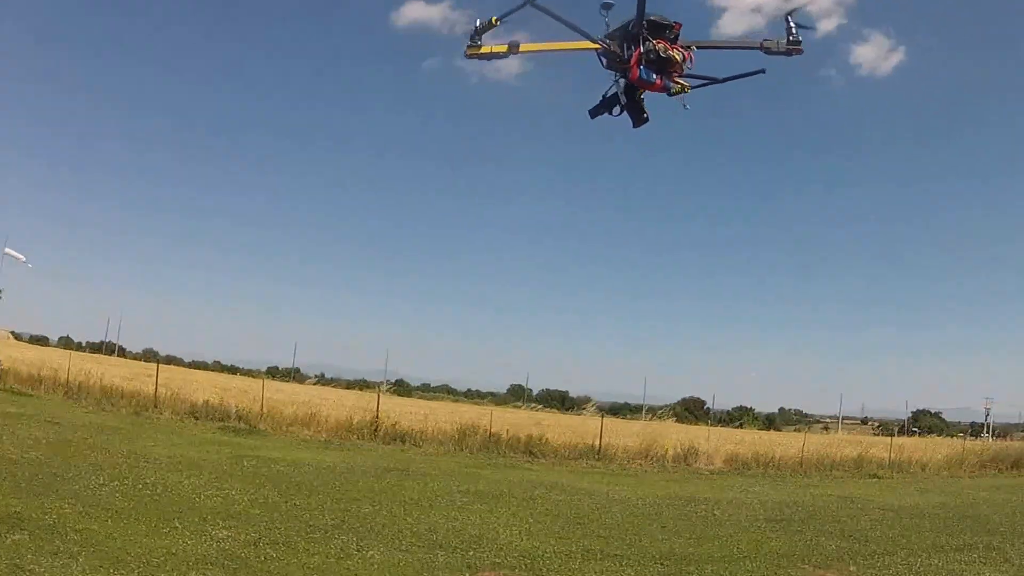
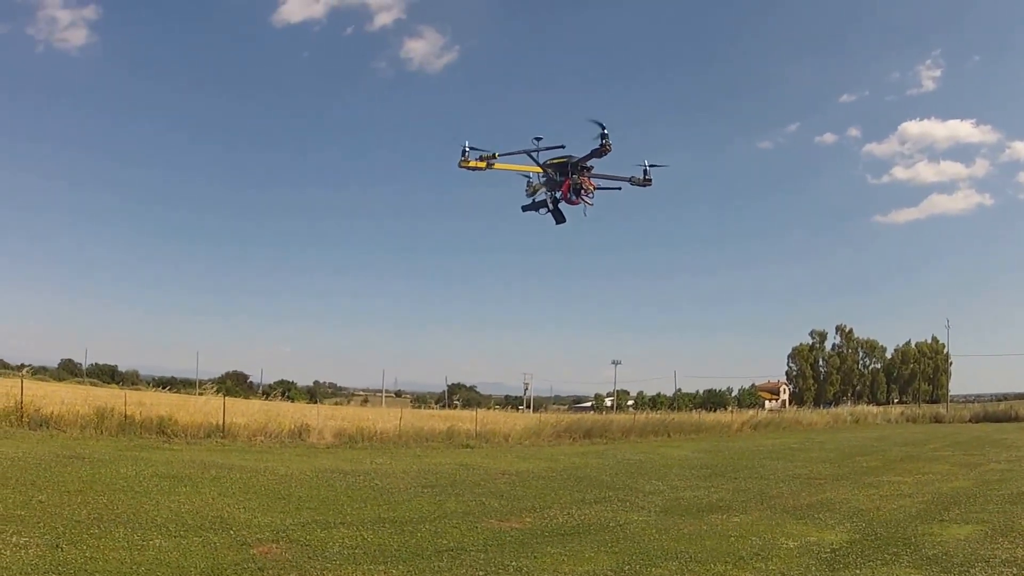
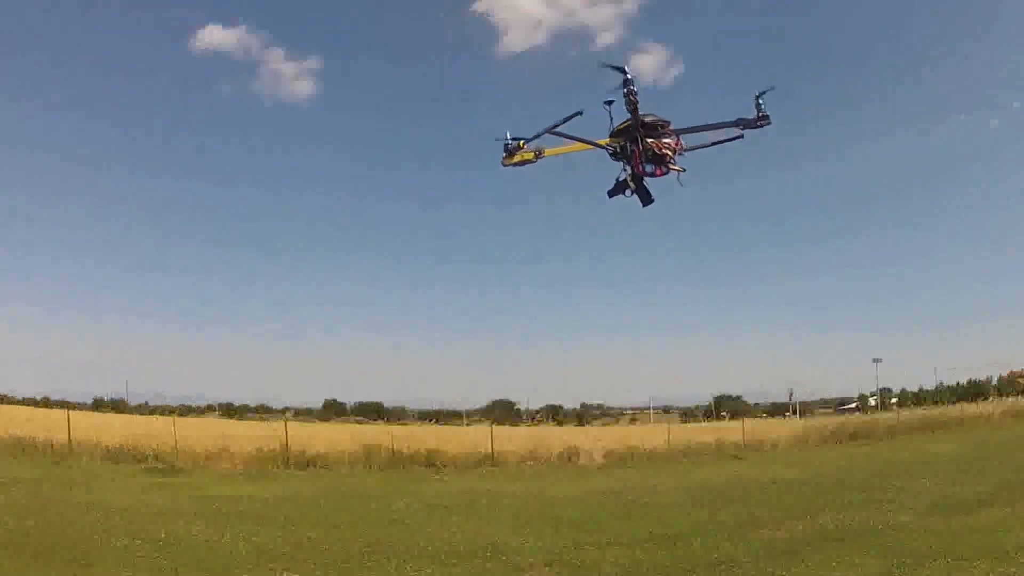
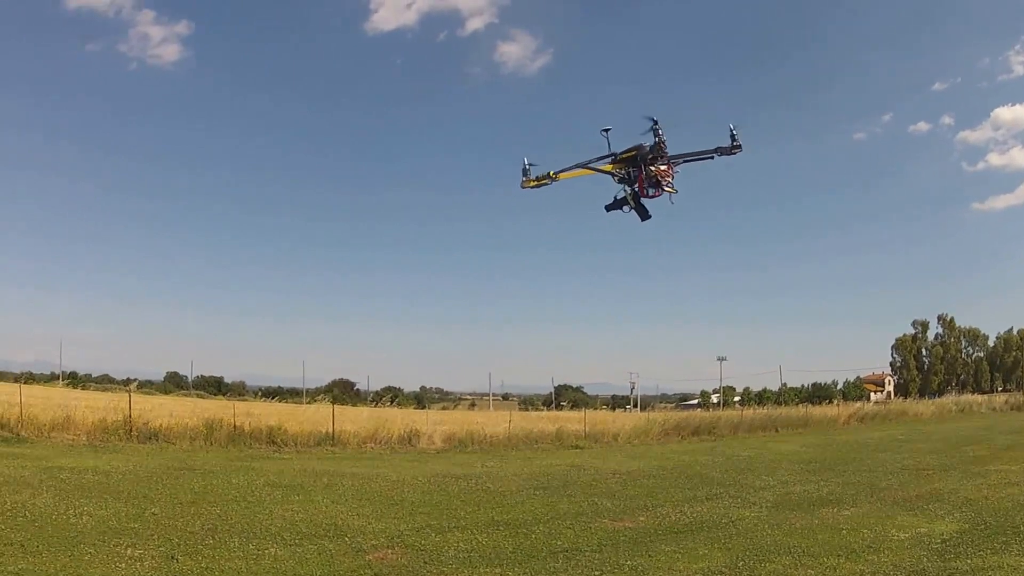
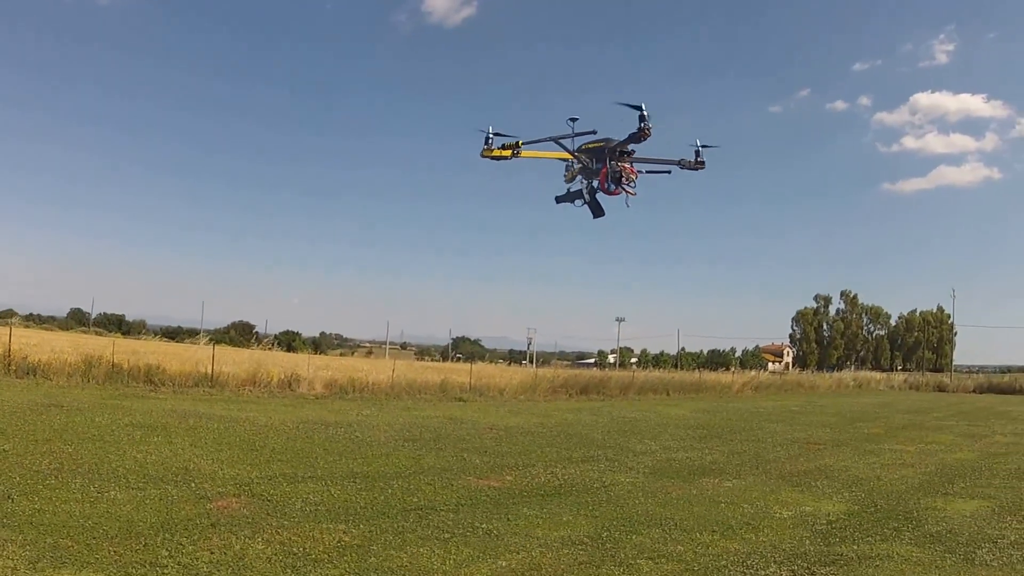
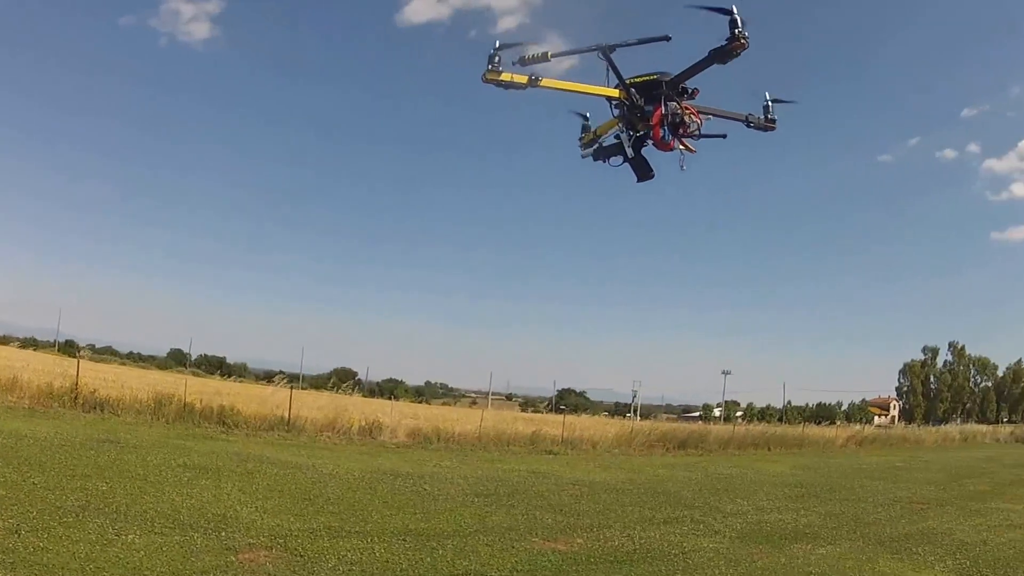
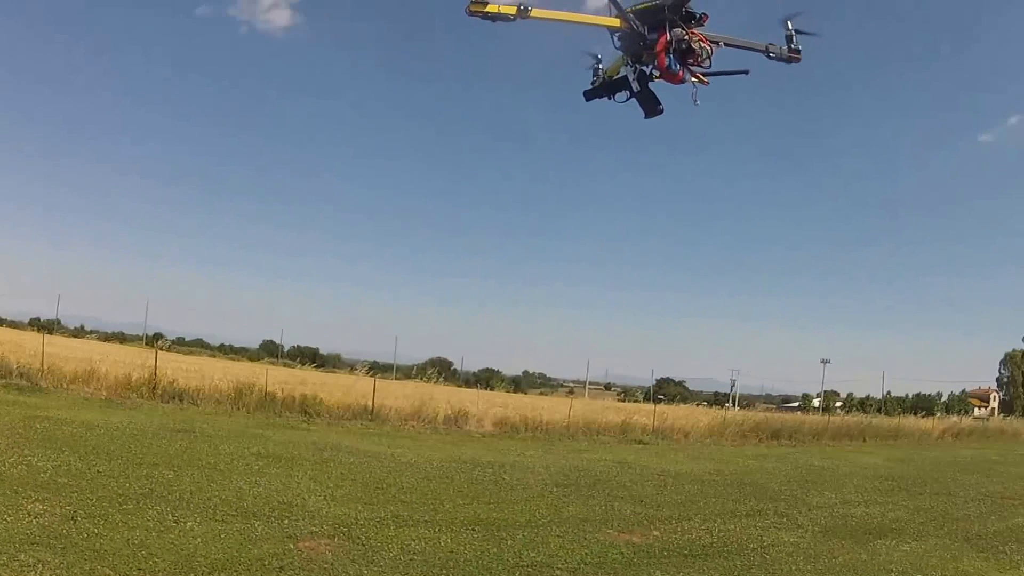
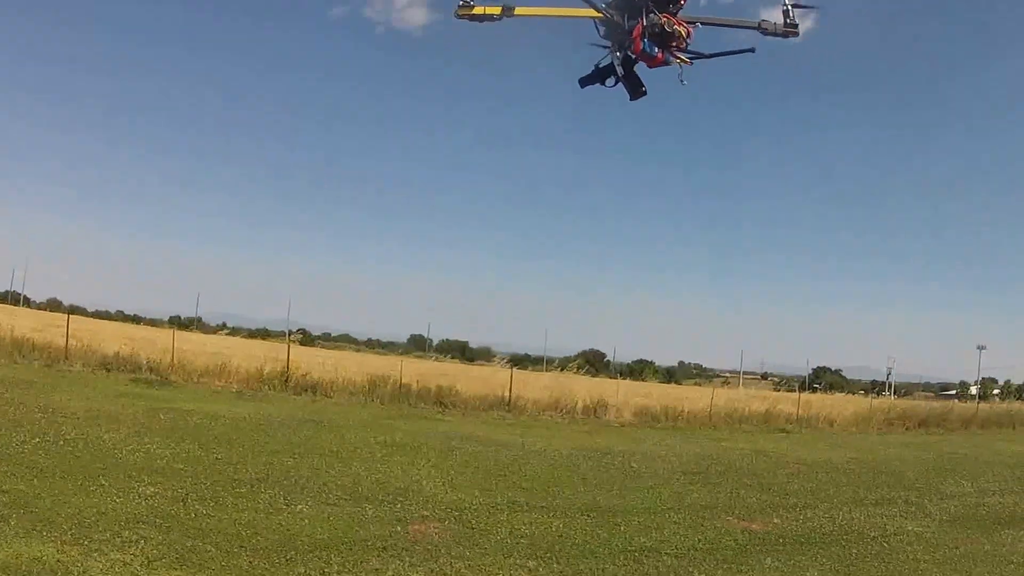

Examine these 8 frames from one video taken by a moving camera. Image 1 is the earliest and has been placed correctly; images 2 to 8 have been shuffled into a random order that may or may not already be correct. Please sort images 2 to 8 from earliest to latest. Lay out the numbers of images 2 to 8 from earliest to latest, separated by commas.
8, 7, 6, 5, 2, 4, 3
